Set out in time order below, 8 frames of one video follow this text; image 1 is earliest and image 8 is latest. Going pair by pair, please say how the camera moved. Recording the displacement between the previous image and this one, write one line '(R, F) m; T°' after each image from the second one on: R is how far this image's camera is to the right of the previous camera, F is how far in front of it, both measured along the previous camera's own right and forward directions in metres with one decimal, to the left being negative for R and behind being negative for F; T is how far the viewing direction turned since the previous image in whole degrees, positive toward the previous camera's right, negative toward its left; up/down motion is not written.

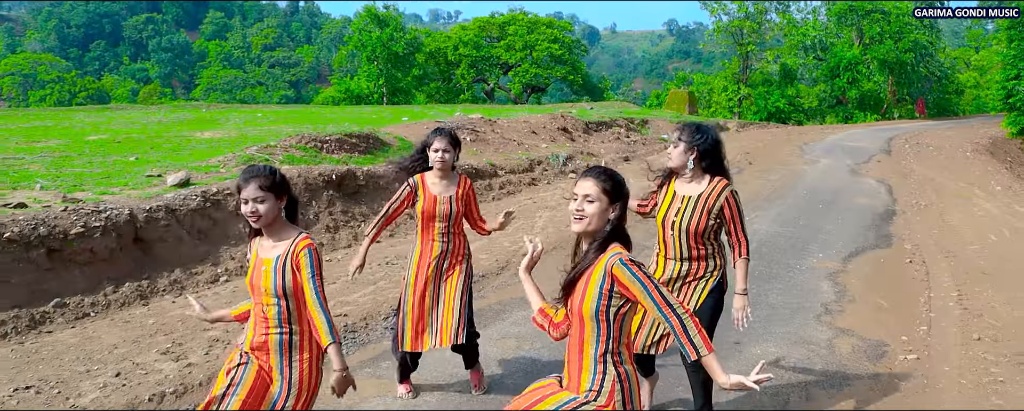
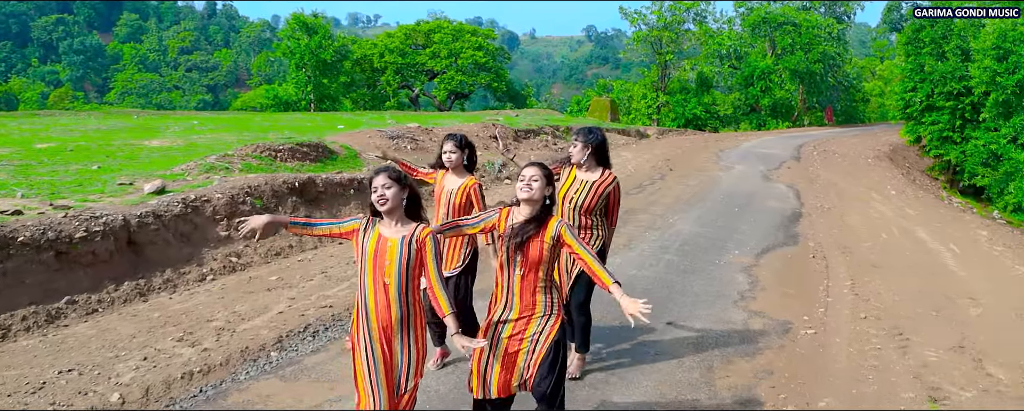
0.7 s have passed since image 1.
(-0.3, -0.9) m; +5°
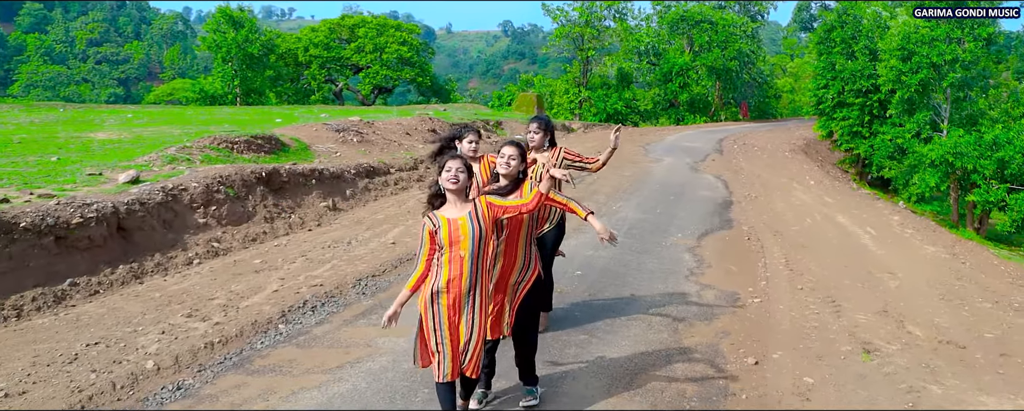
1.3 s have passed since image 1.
(-0.4, -0.6) m; +5°
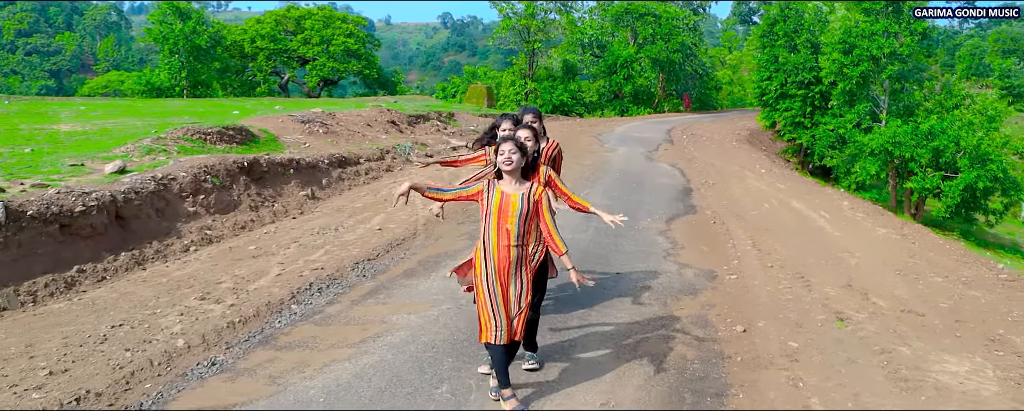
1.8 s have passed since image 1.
(-0.4, -0.4) m; +4°
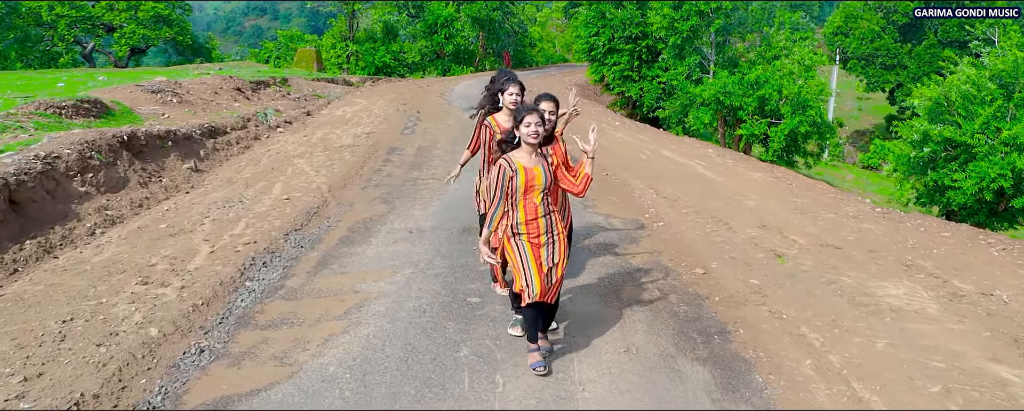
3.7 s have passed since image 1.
(-0.9, +0.1) m; +11°
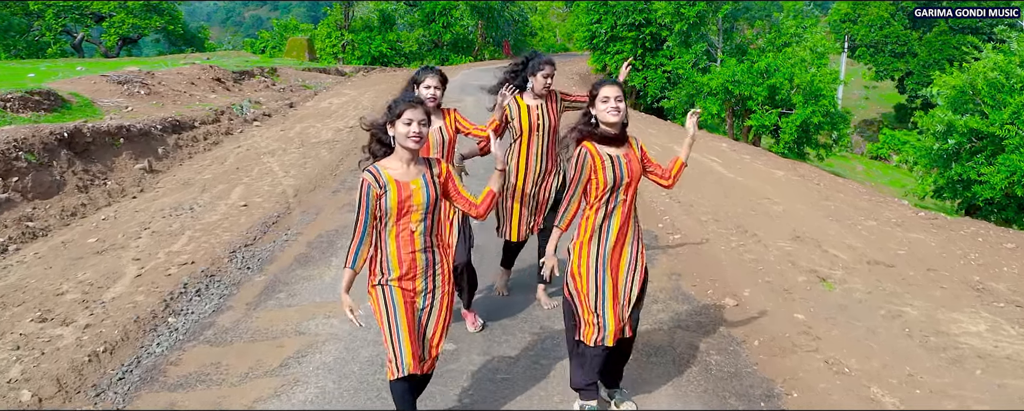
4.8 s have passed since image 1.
(+0.1, +1.2) m; 0°
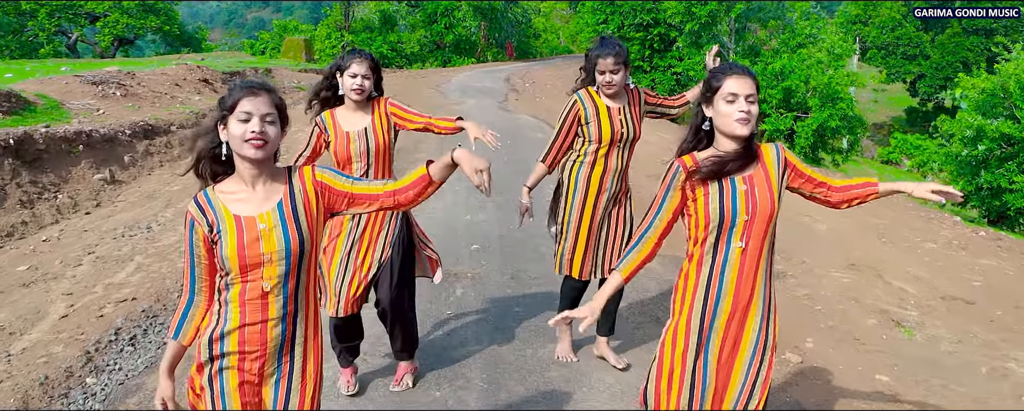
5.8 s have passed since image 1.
(0.0, +1.0) m; 0°
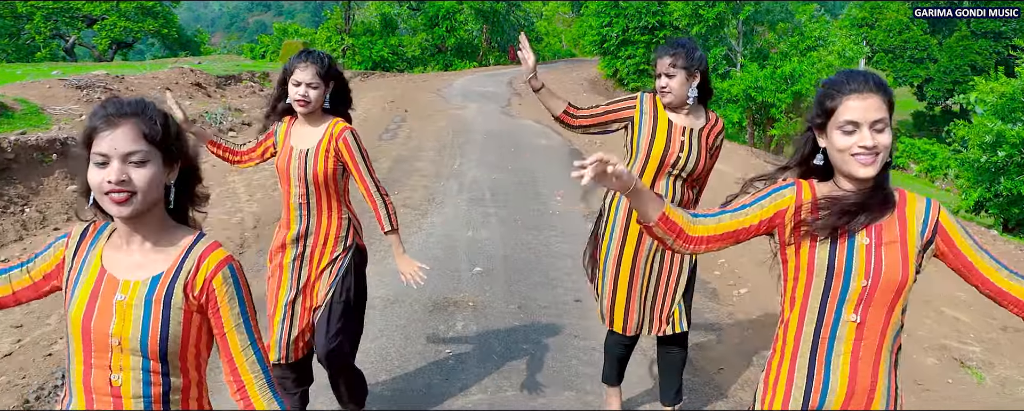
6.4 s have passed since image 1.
(0.0, +0.6) m; 0°
